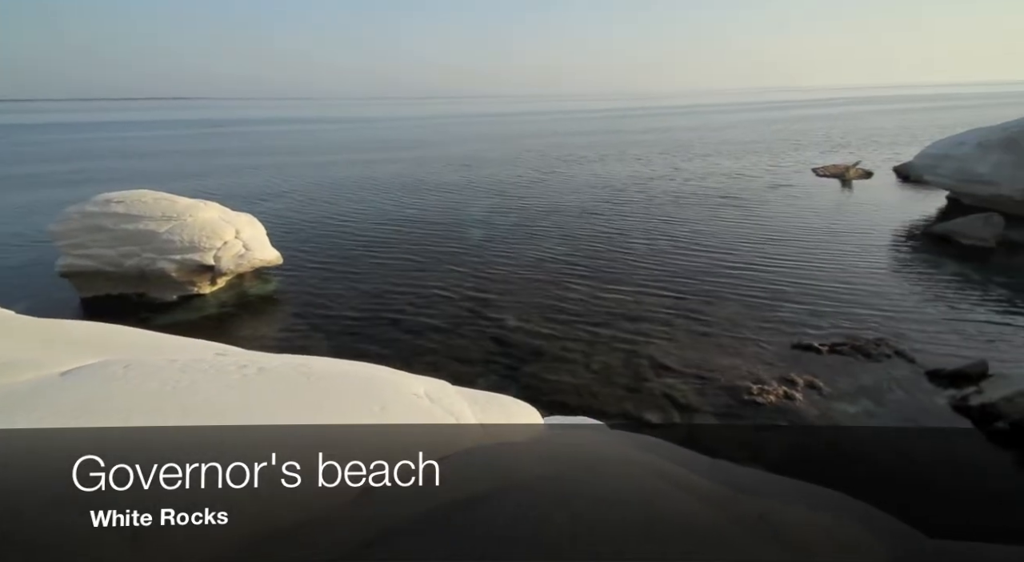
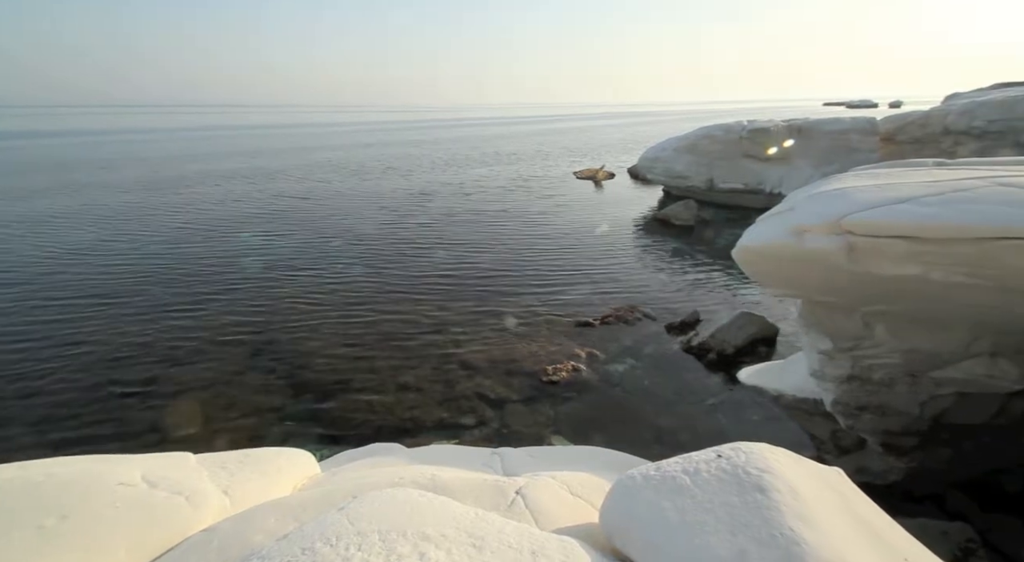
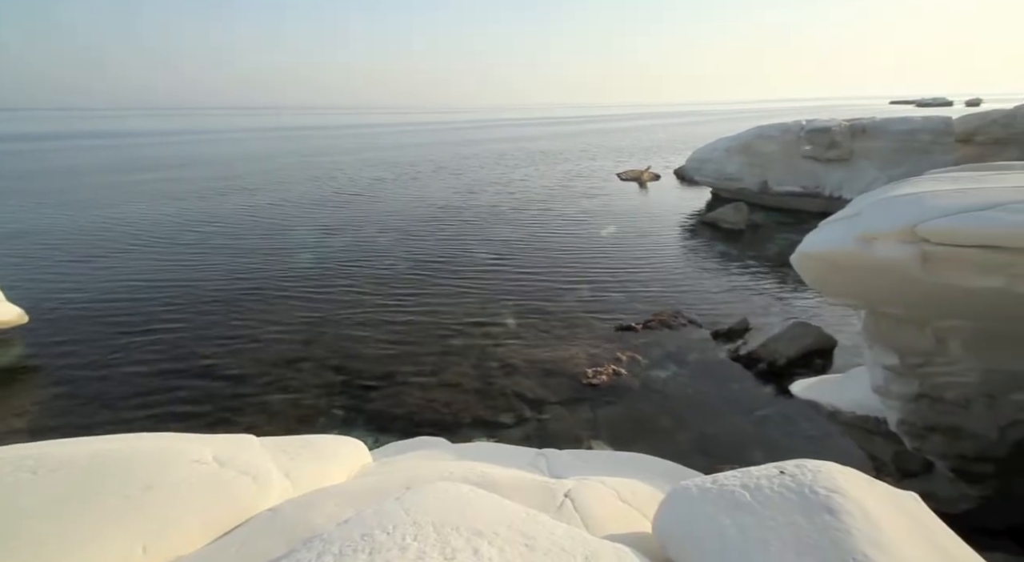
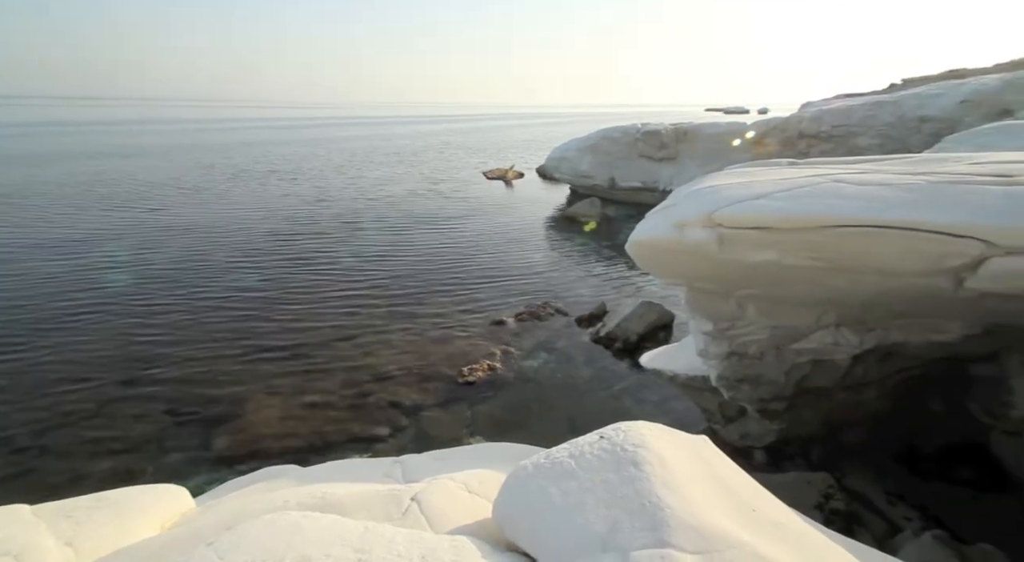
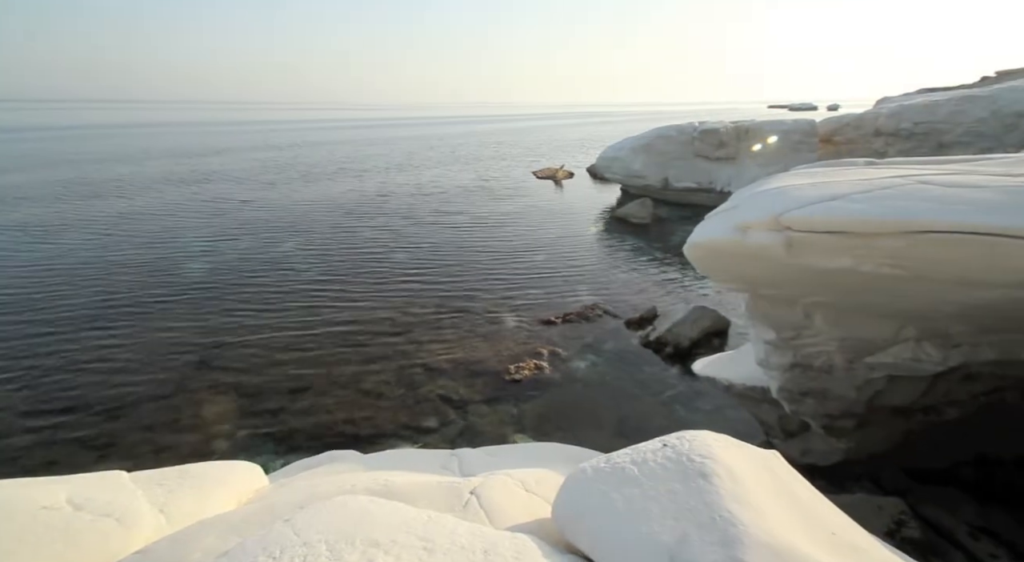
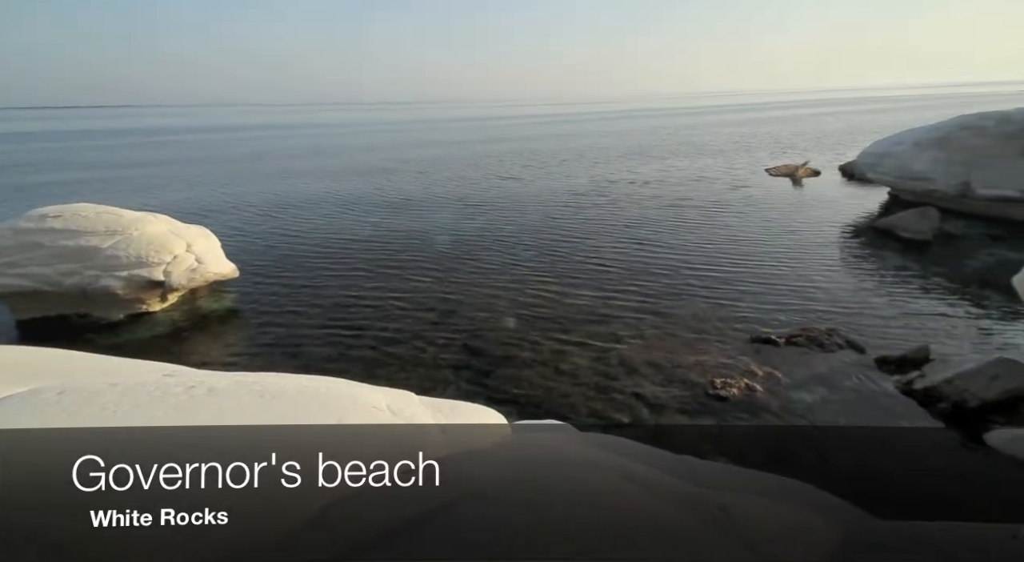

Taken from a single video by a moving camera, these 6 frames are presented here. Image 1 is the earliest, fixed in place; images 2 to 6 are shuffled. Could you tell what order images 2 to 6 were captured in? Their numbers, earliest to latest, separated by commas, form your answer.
6, 3, 2, 5, 4
